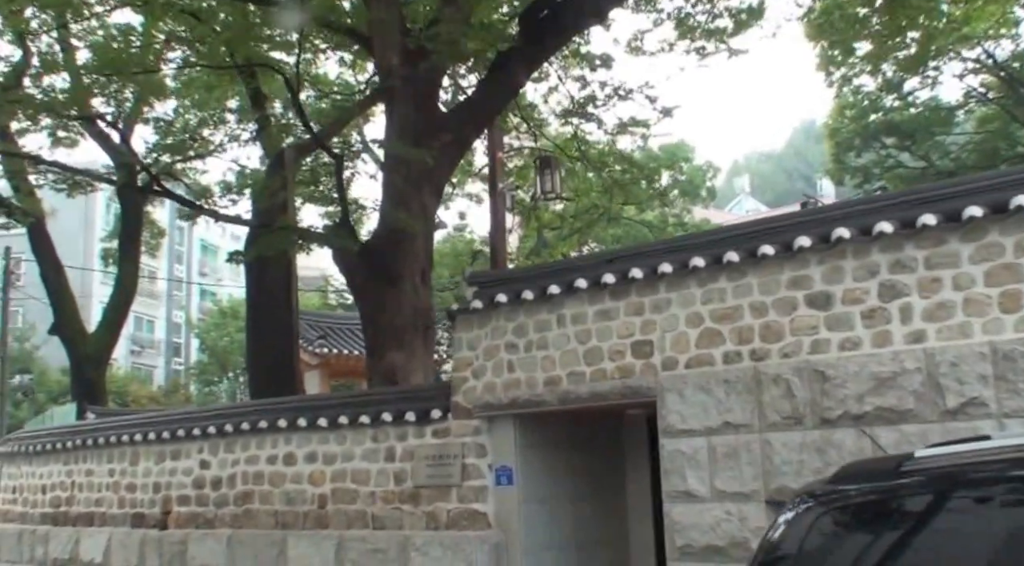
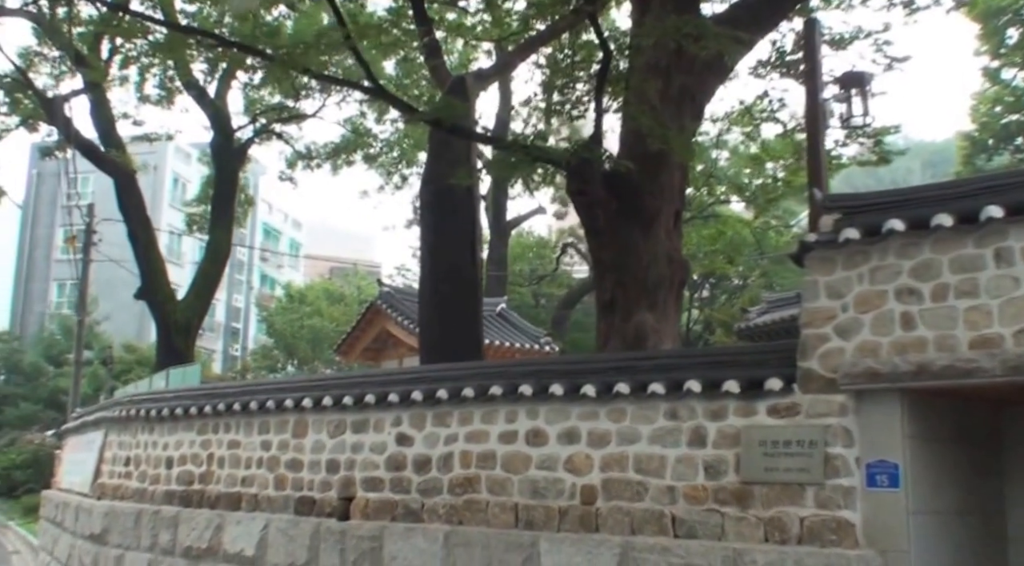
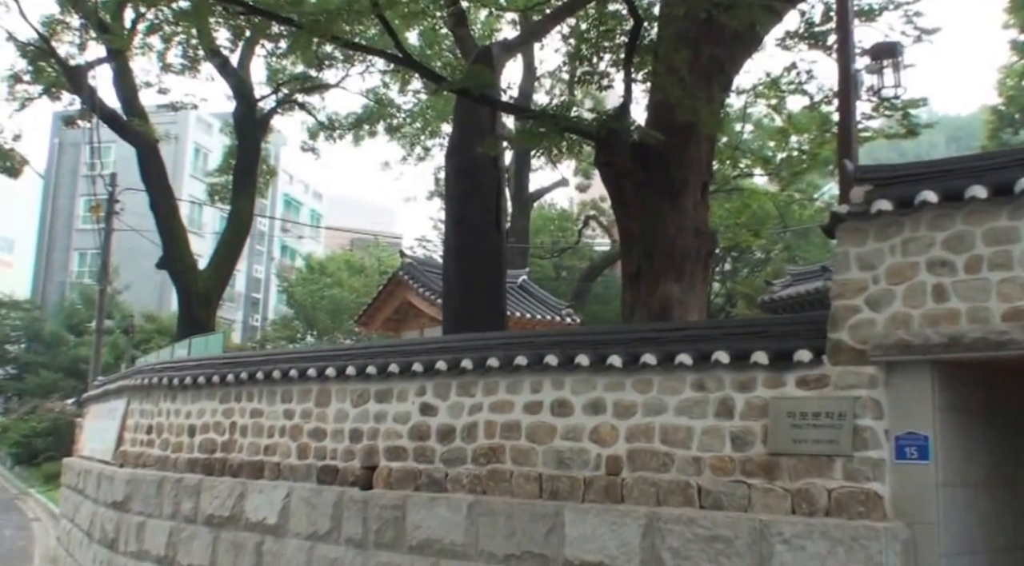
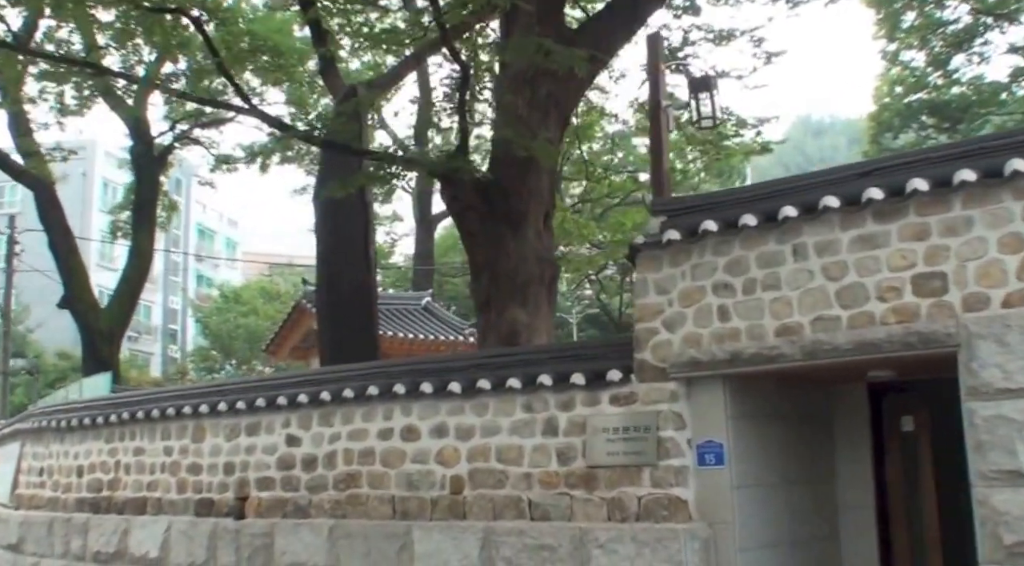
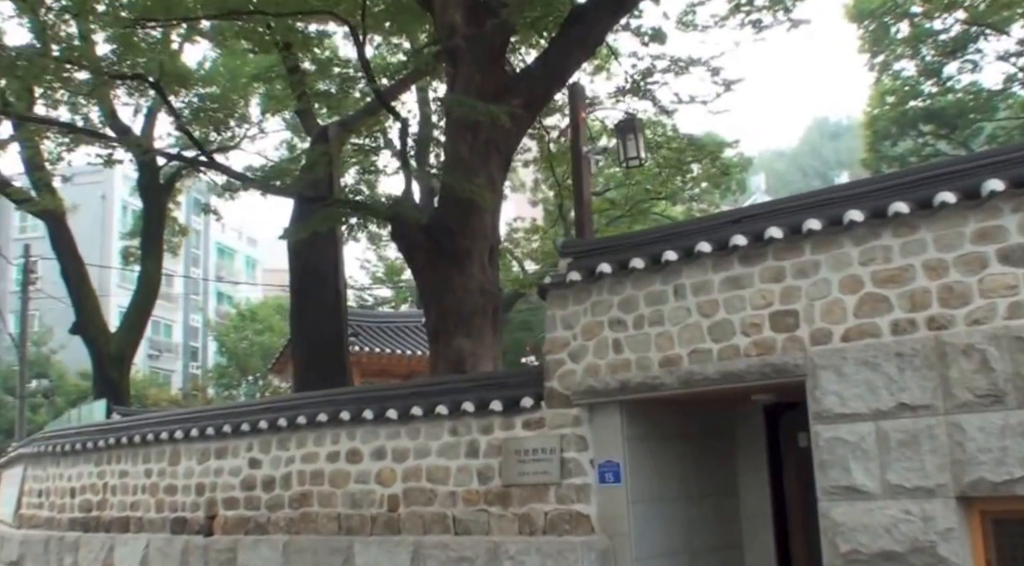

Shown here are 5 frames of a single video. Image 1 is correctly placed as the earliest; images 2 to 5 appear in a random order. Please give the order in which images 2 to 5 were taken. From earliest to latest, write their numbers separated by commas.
5, 4, 2, 3
